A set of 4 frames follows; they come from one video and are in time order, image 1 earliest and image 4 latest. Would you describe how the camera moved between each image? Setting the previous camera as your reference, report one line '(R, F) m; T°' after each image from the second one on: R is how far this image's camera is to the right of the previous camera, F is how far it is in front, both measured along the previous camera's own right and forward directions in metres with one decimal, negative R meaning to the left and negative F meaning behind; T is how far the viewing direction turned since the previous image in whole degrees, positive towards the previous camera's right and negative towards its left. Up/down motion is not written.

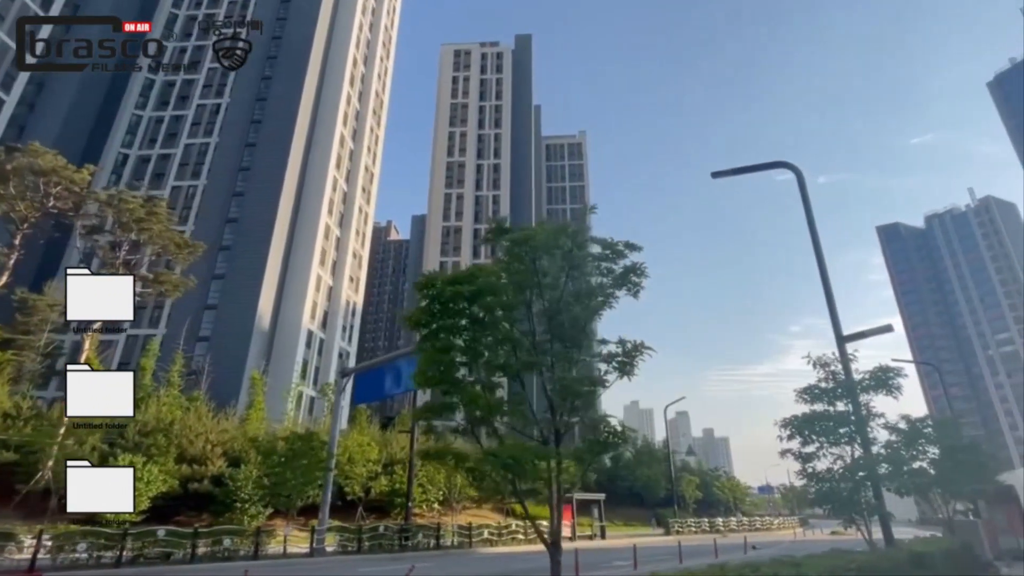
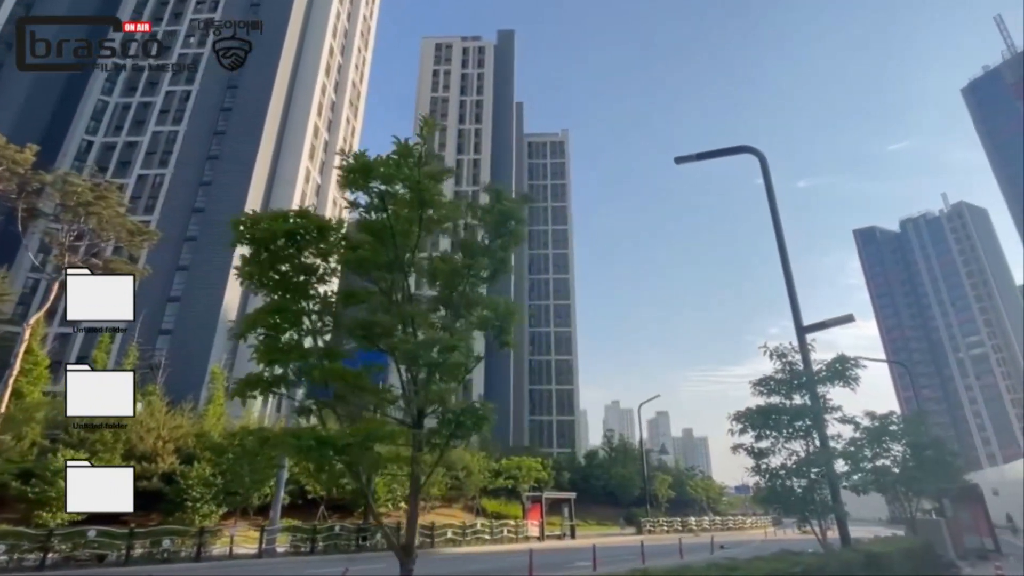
(+0.8, +0.7) m; +2°
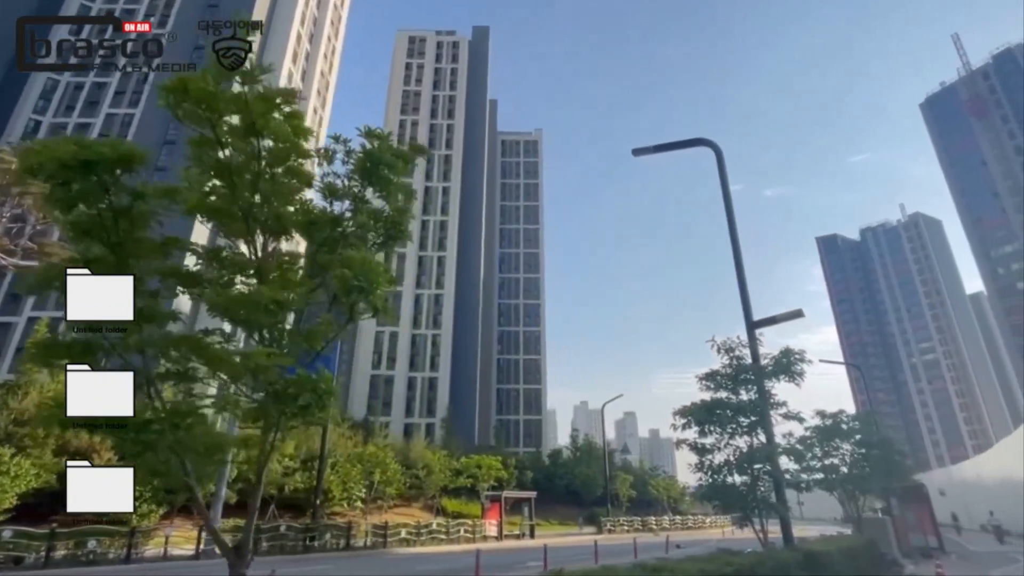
(+0.5, +0.4) m; +3°
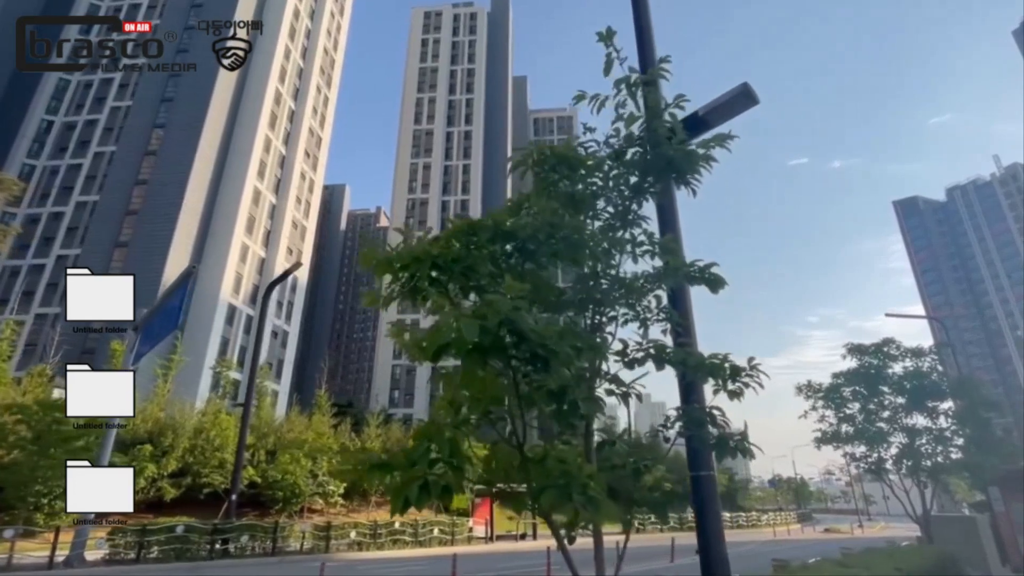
(+3.6, +4.9) m; -6°
